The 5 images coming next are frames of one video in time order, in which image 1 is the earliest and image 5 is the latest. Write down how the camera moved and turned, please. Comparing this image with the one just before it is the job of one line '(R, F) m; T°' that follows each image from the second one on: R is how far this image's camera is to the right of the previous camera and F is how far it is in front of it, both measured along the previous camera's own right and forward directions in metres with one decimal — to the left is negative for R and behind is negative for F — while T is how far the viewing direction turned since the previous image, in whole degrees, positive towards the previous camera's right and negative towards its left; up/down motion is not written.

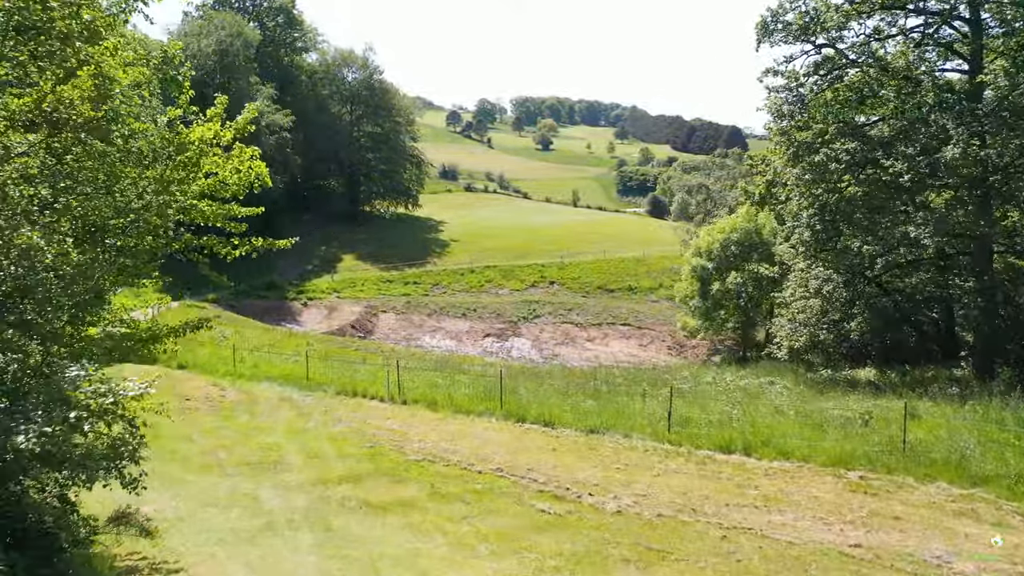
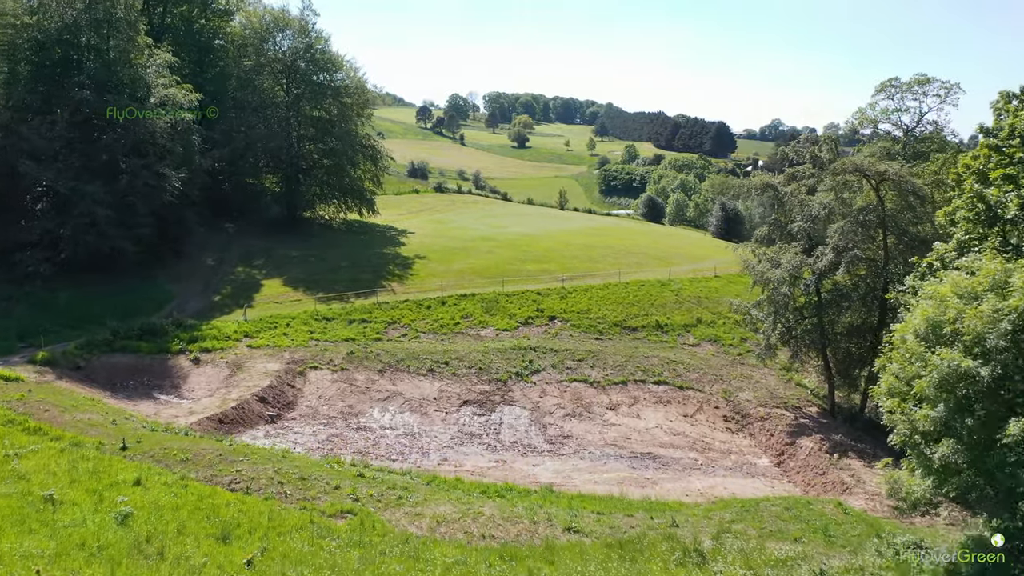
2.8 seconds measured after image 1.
(-0.6, +13.1) m; +2°
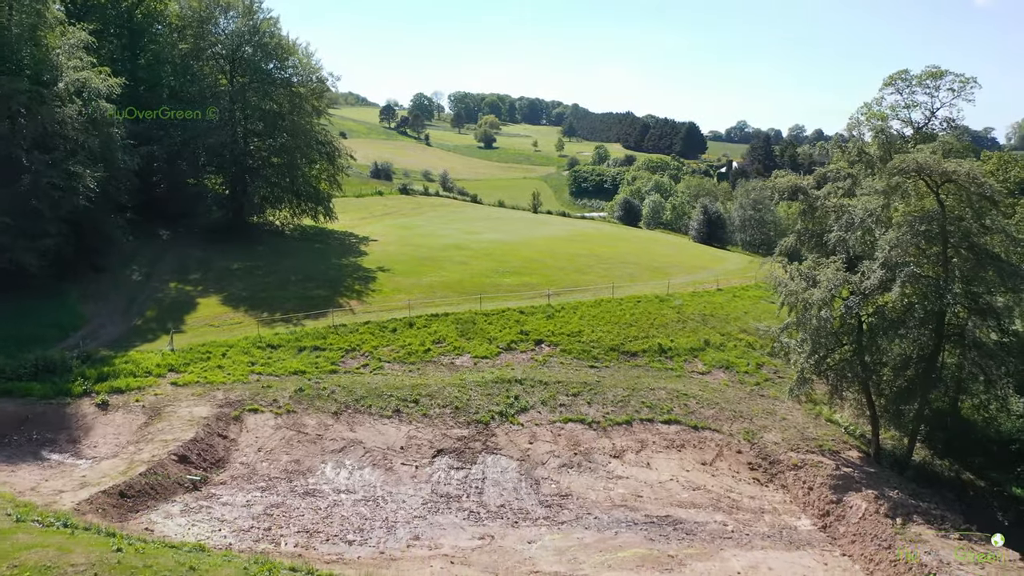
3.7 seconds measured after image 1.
(-0.5, +5.1) m; +2°
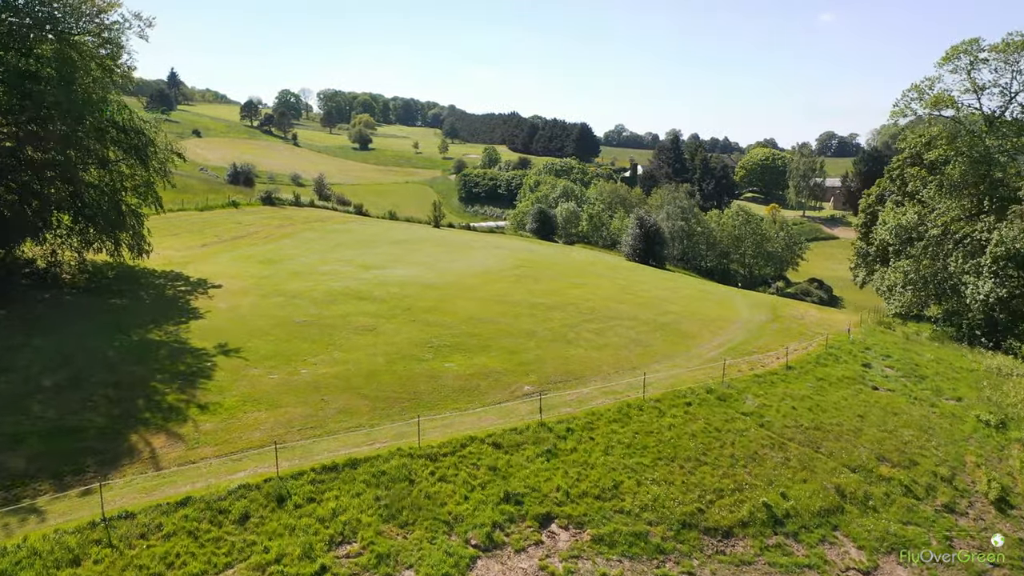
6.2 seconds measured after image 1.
(-1.9, +15.7) m; +9°
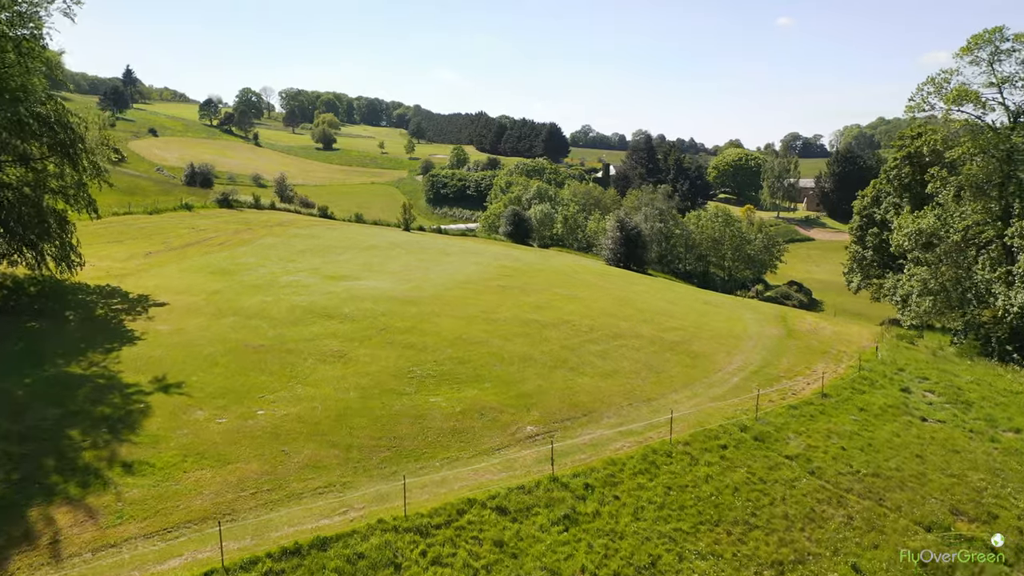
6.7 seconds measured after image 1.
(-0.7, +3.4) m; +2°
